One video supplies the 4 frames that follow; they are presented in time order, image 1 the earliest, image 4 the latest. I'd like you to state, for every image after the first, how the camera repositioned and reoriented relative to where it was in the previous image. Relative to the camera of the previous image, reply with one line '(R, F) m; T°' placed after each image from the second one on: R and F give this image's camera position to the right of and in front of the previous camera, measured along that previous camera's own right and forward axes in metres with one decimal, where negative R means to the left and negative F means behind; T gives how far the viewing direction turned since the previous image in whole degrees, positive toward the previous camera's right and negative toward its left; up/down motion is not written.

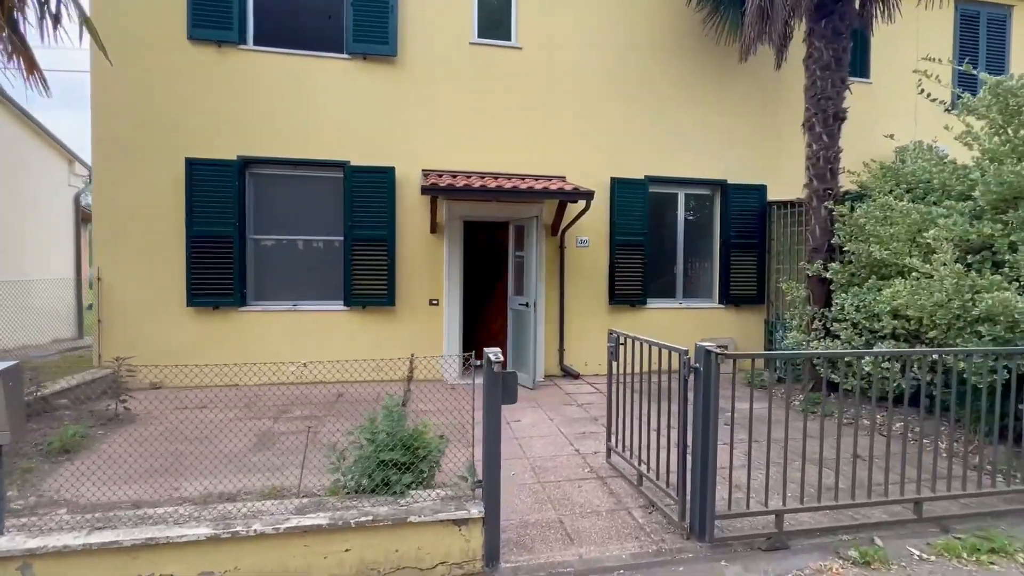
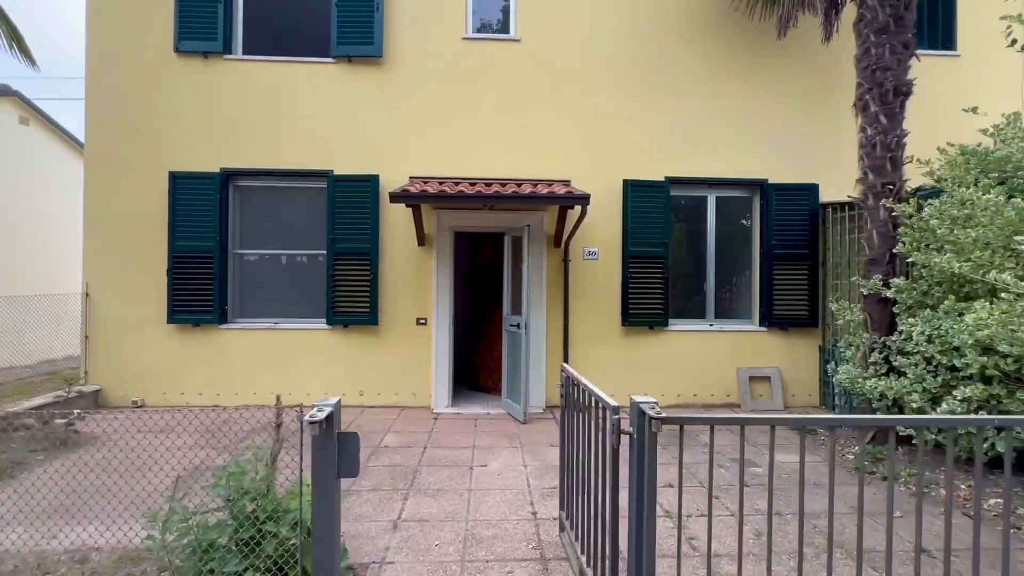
(+0.9, +0.8) m; -8°
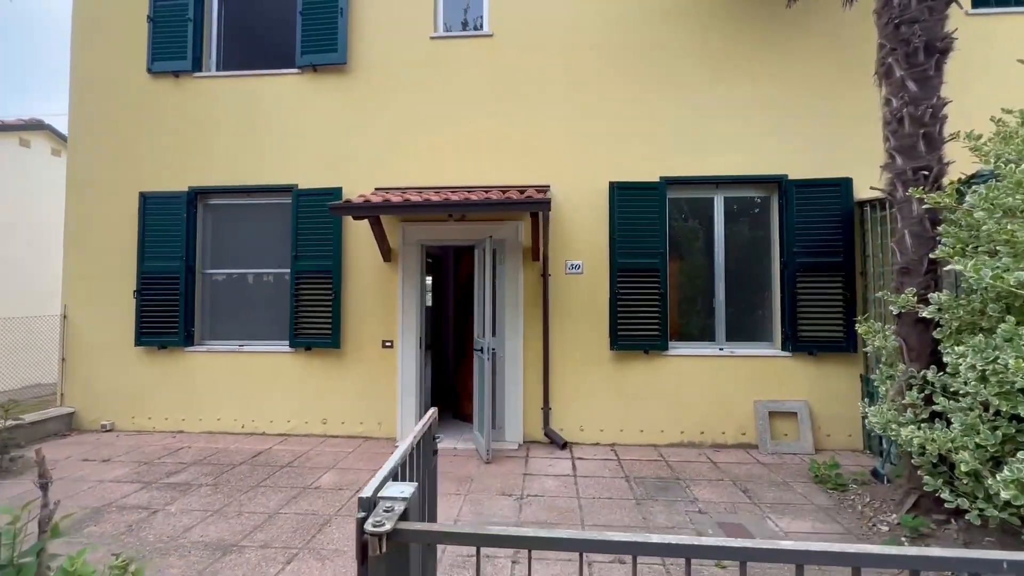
(+1.0, +0.7) m; -7°
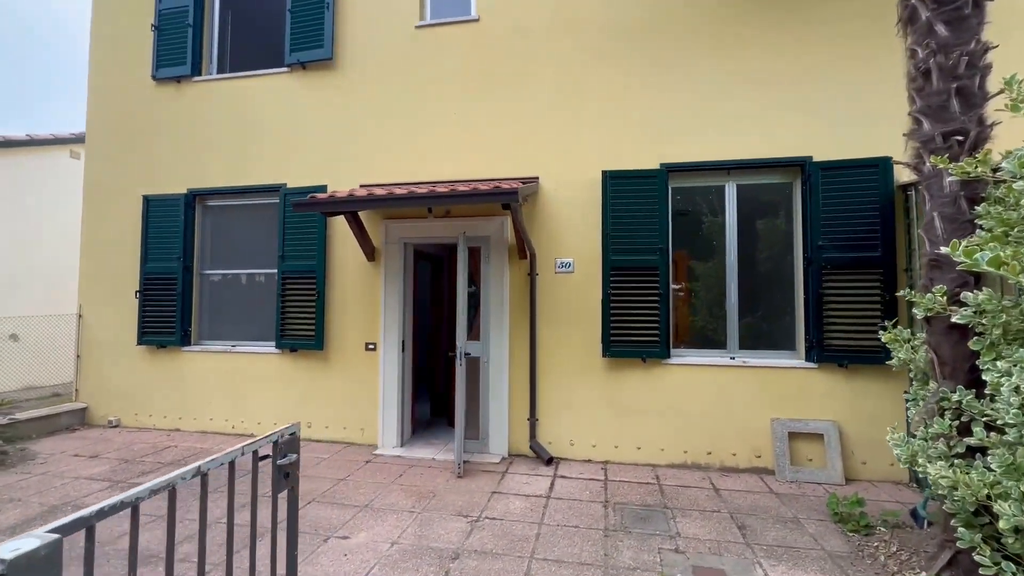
(+0.8, +0.4) m; -7°
